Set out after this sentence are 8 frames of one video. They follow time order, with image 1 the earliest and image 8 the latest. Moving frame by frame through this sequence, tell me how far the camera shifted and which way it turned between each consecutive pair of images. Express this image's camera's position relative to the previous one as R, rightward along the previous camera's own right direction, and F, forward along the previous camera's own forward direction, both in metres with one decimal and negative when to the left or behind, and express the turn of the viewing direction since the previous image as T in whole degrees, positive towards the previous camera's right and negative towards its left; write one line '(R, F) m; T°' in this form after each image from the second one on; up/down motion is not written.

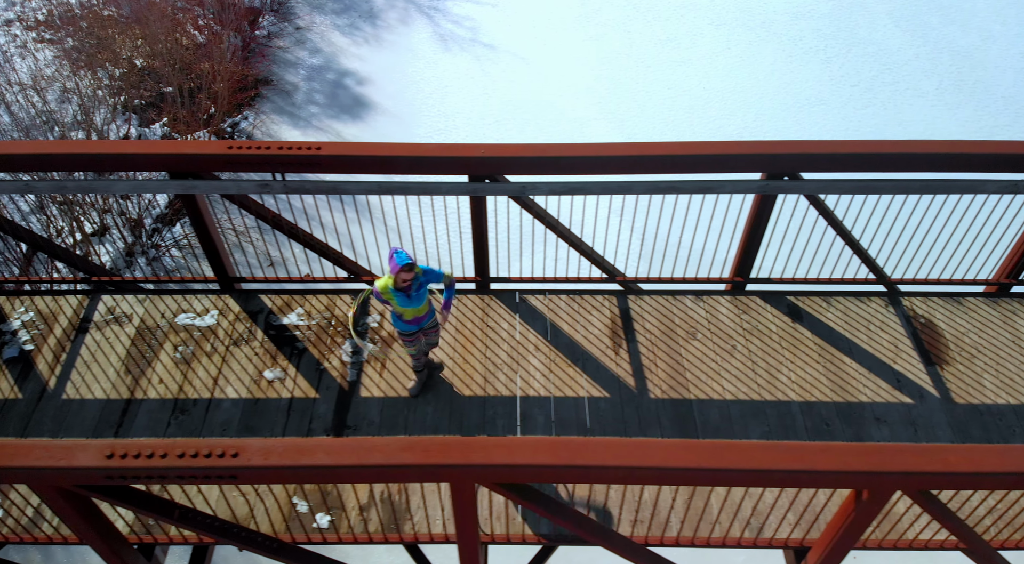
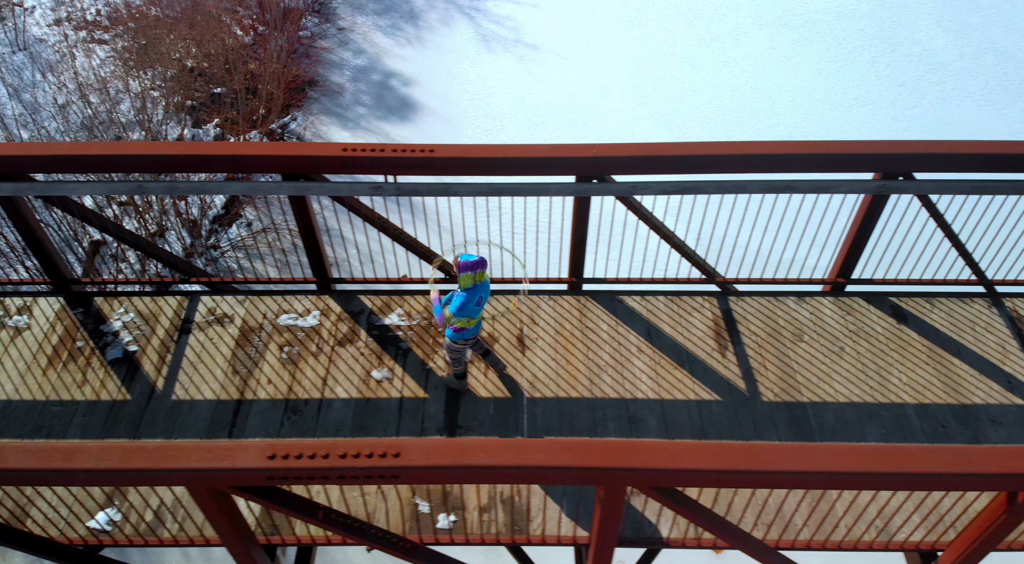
(-0.8, 0.0) m; 0°
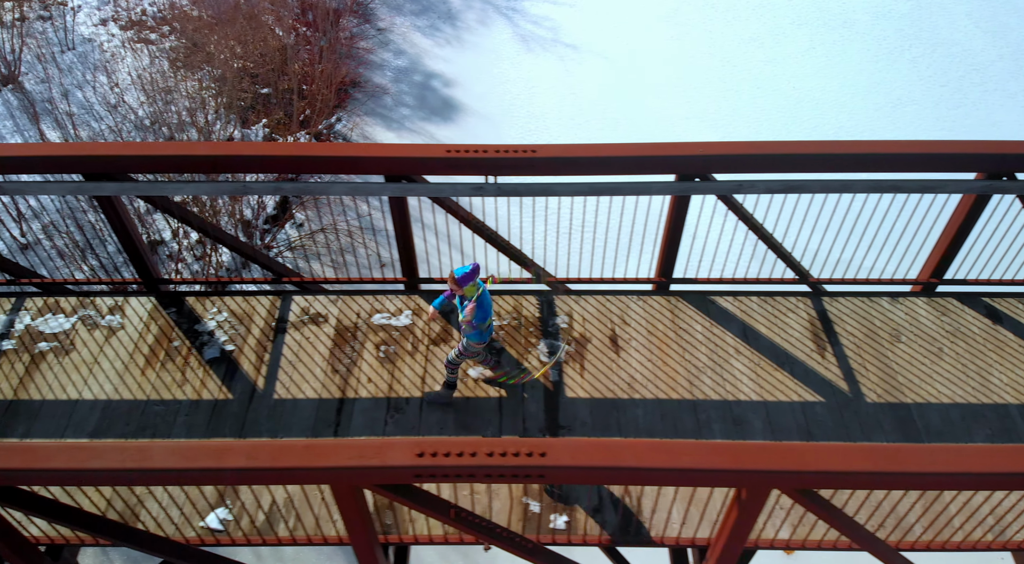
(-0.7, 0.0) m; 0°
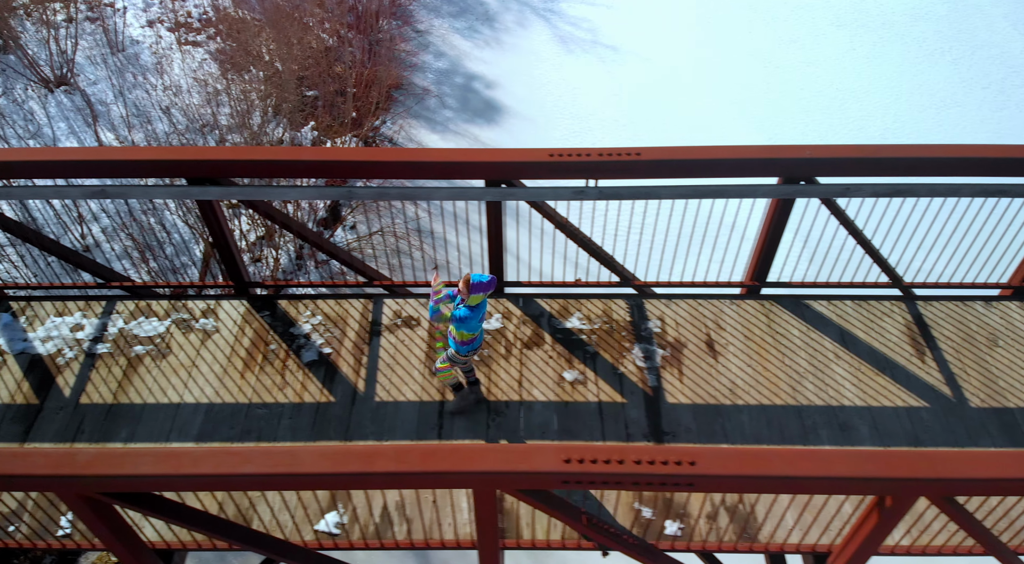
(-0.7, 0.0) m; 0°
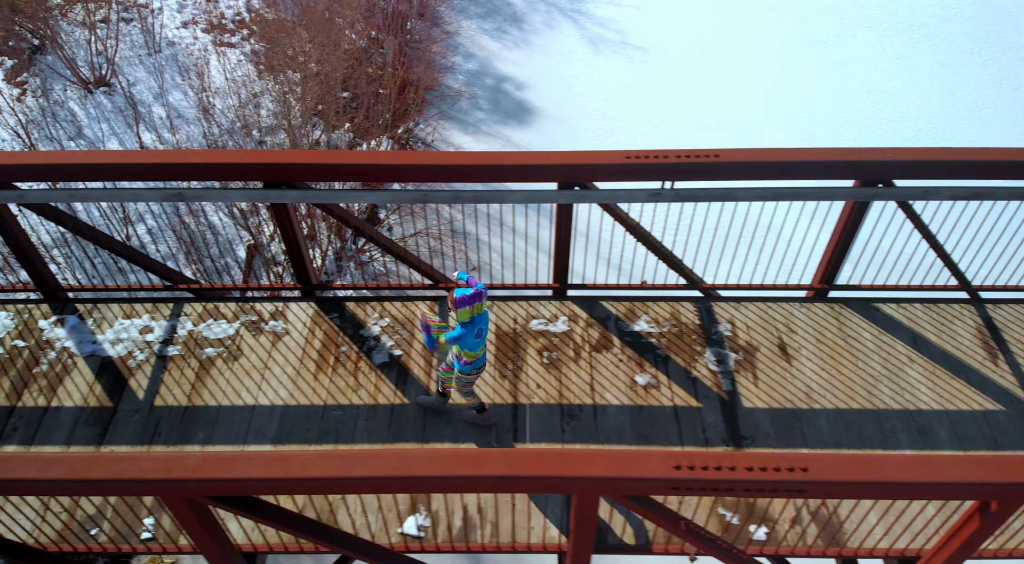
(-0.5, 0.0) m; 0°
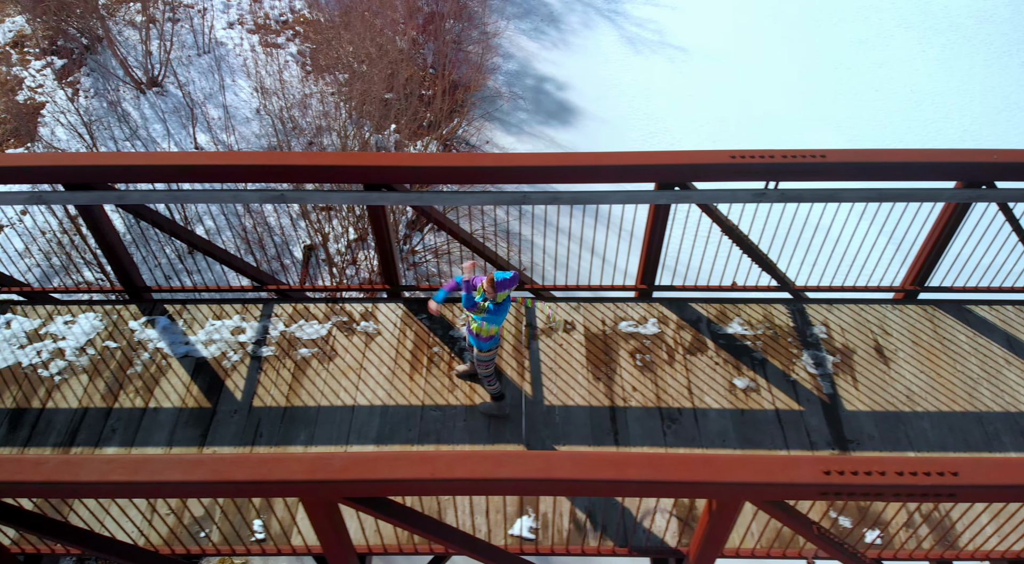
(-0.7, 0.0) m; 0°
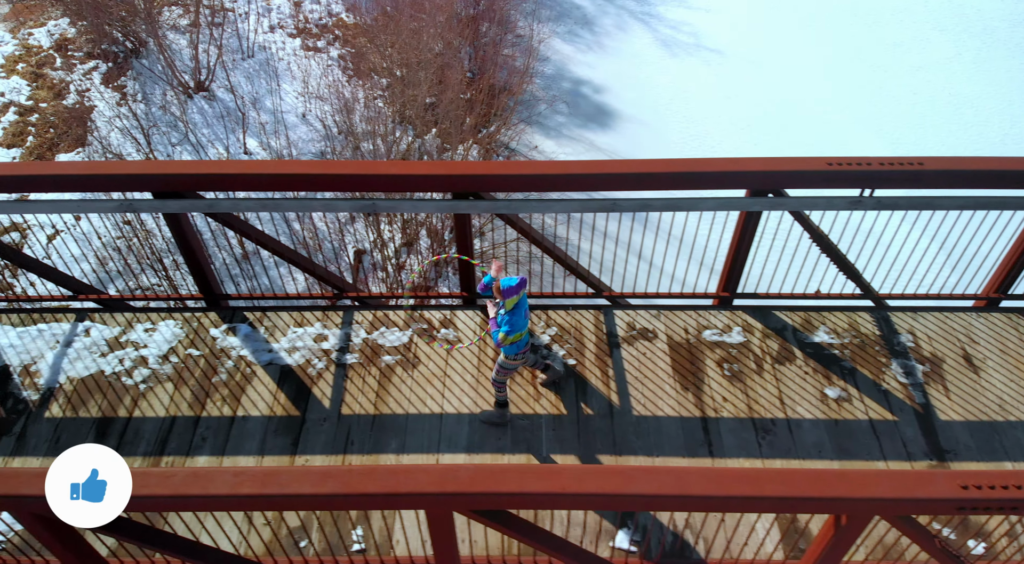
(-0.7, 0.0) m; 0°
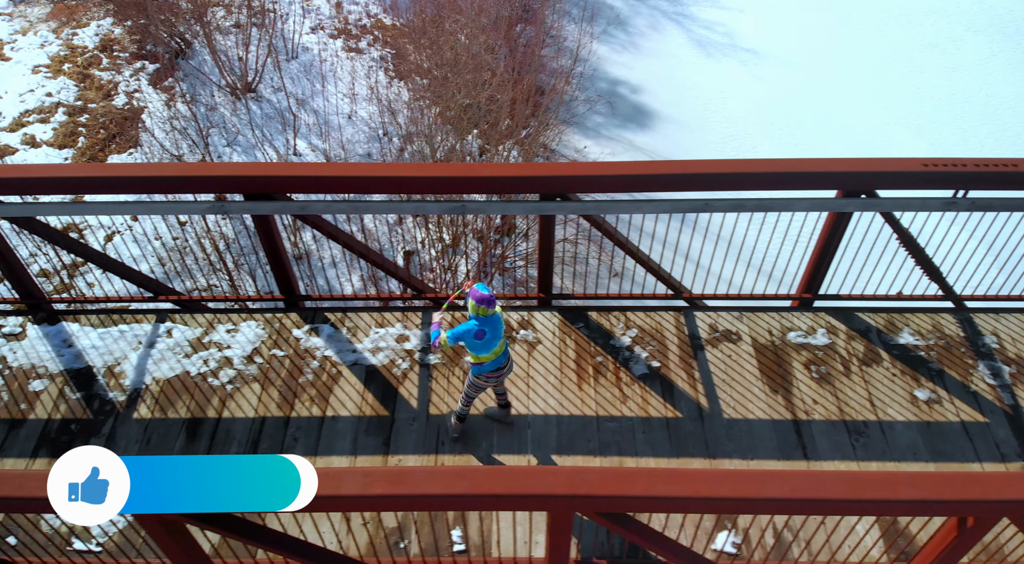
(-0.6, 0.0) m; 0°
